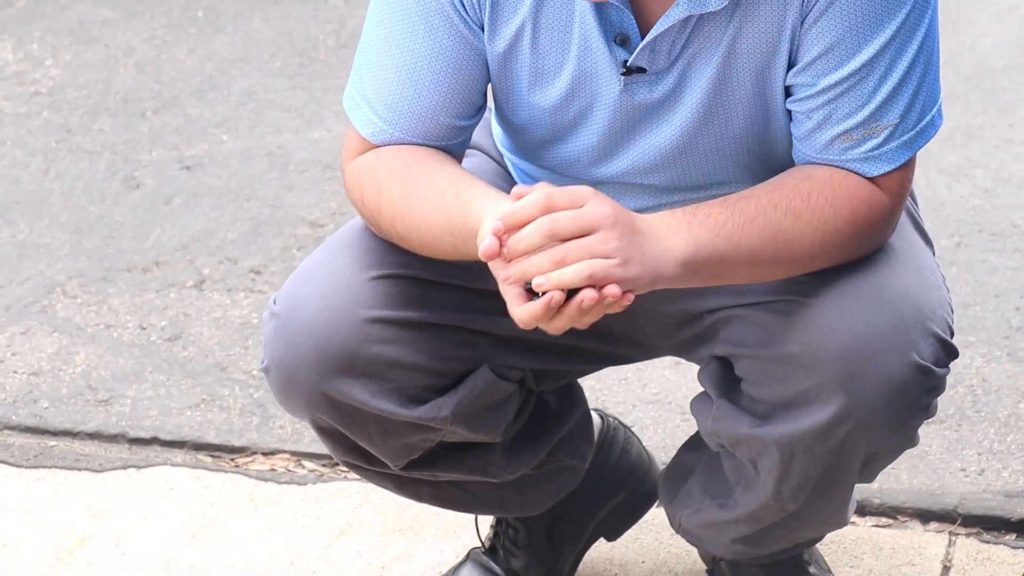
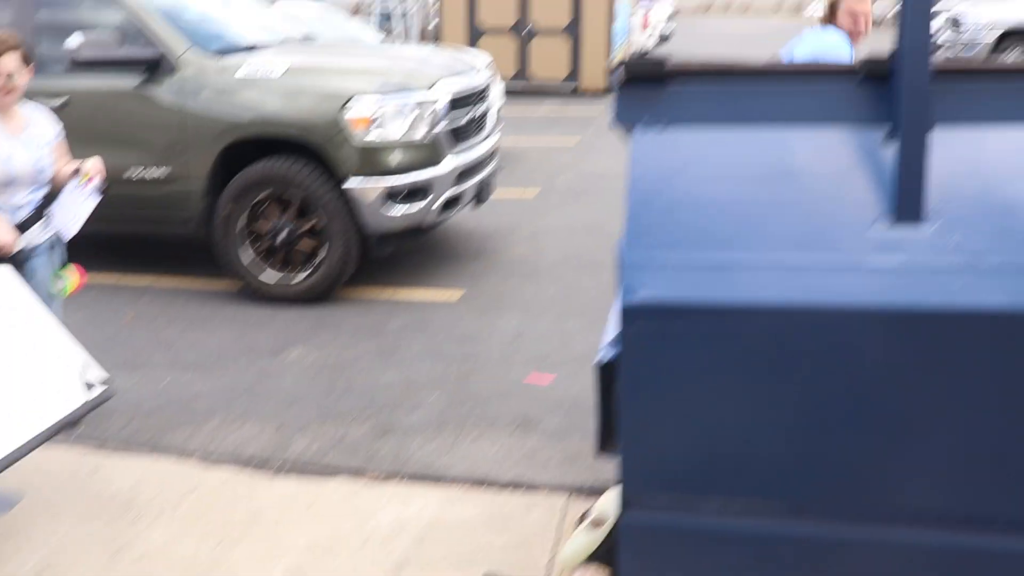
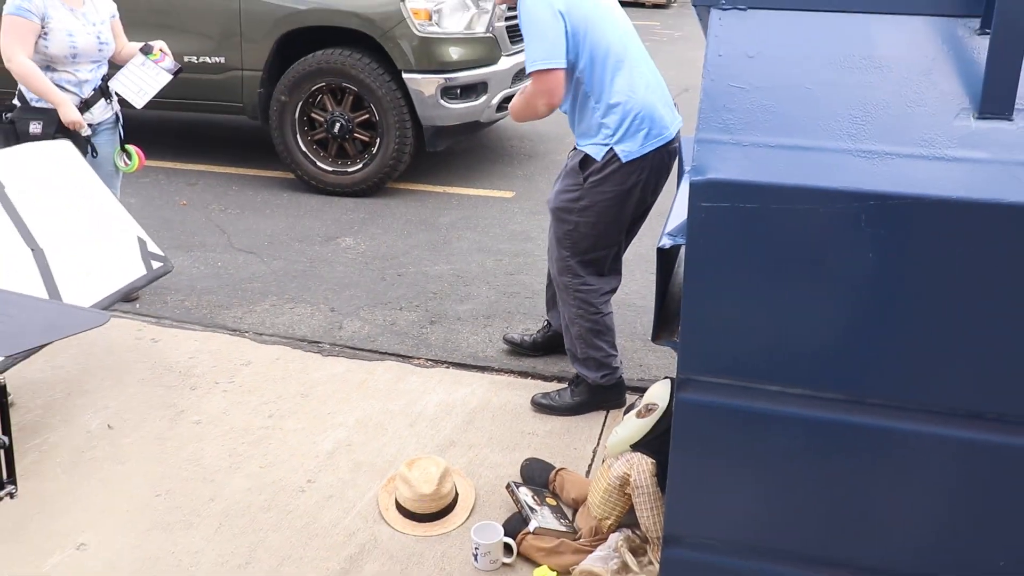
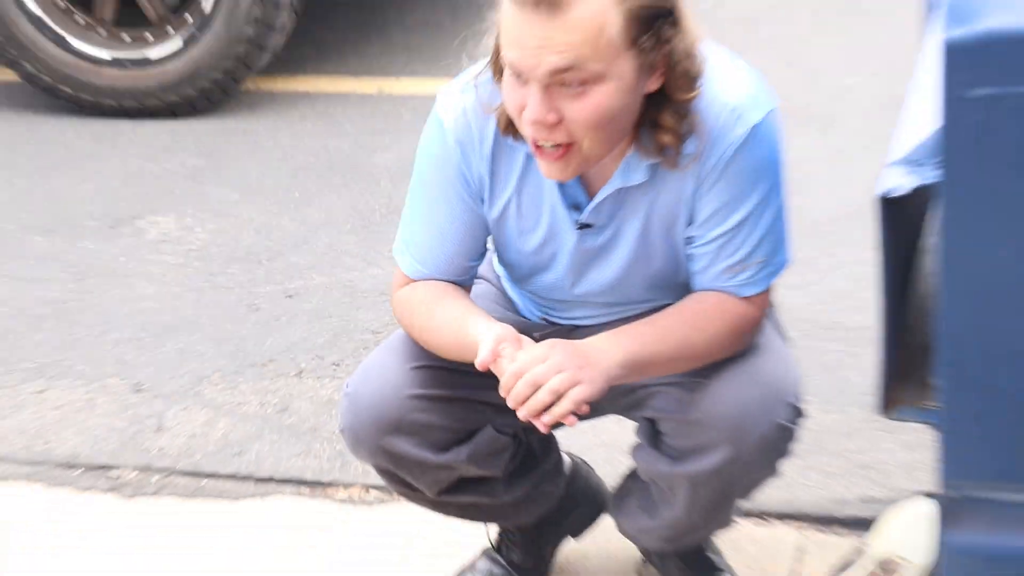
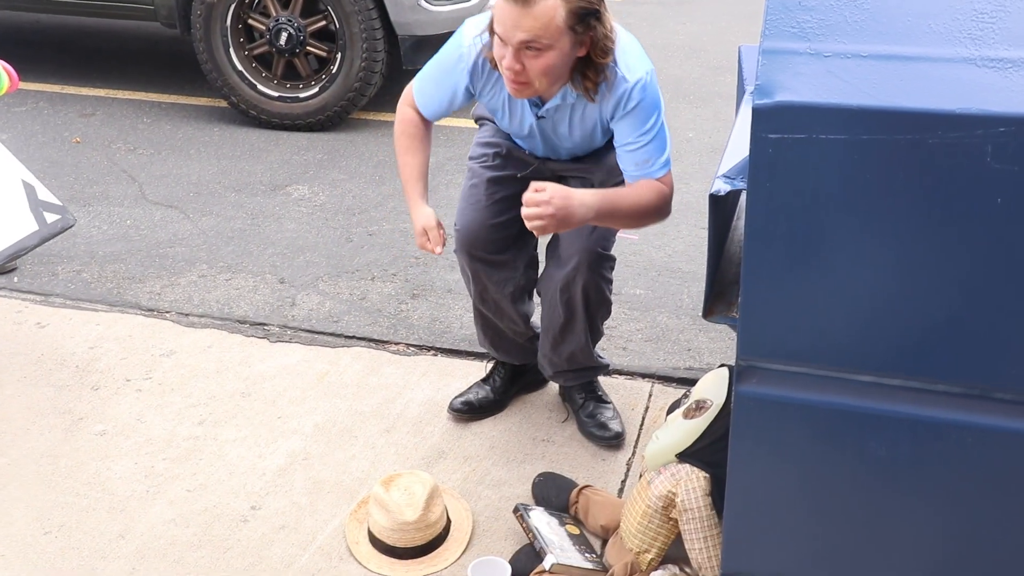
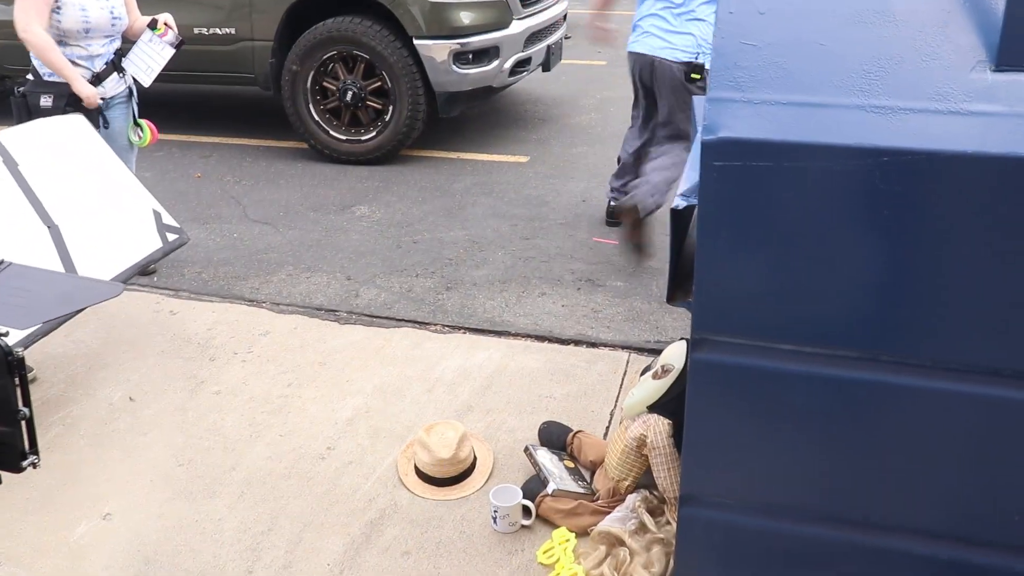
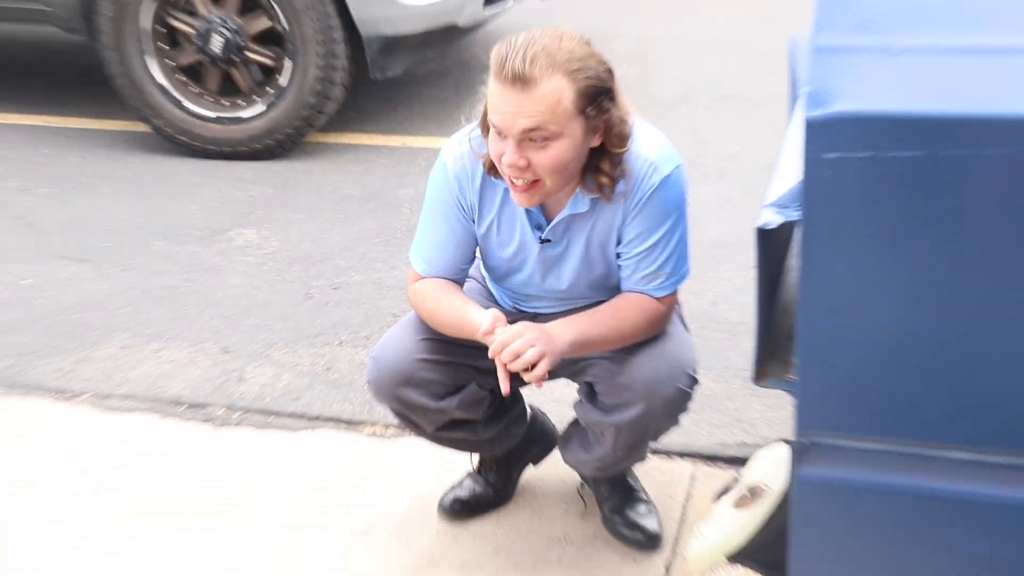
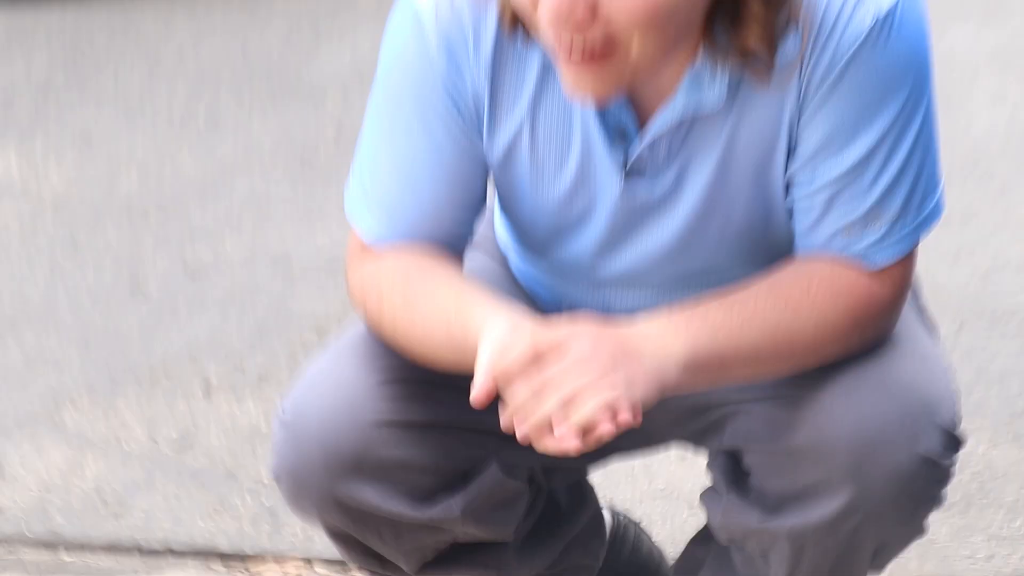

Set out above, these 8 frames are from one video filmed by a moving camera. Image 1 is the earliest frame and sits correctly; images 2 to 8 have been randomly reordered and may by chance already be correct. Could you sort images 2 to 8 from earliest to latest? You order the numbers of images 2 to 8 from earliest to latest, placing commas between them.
8, 4, 7, 5, 3, 6, 2
